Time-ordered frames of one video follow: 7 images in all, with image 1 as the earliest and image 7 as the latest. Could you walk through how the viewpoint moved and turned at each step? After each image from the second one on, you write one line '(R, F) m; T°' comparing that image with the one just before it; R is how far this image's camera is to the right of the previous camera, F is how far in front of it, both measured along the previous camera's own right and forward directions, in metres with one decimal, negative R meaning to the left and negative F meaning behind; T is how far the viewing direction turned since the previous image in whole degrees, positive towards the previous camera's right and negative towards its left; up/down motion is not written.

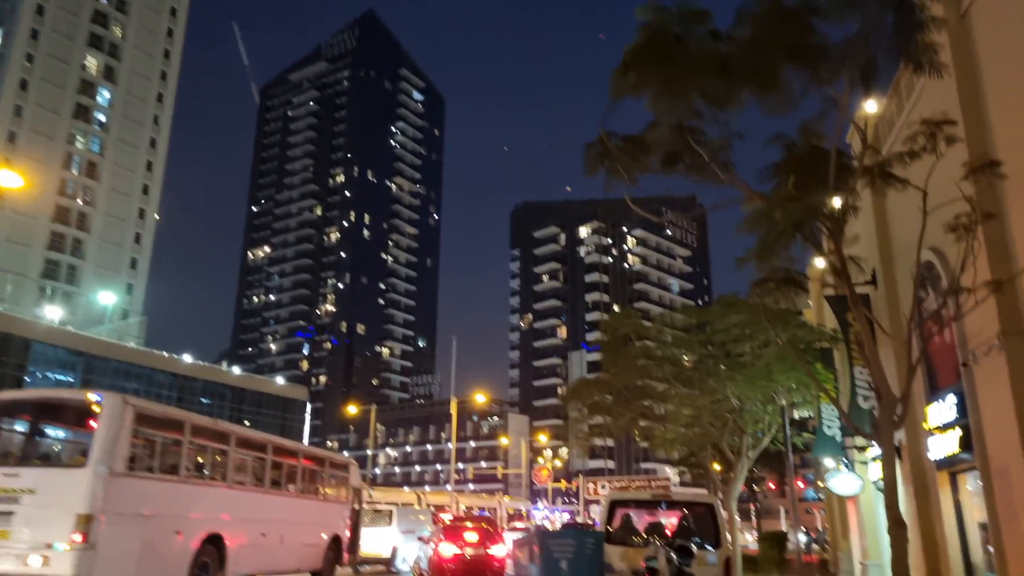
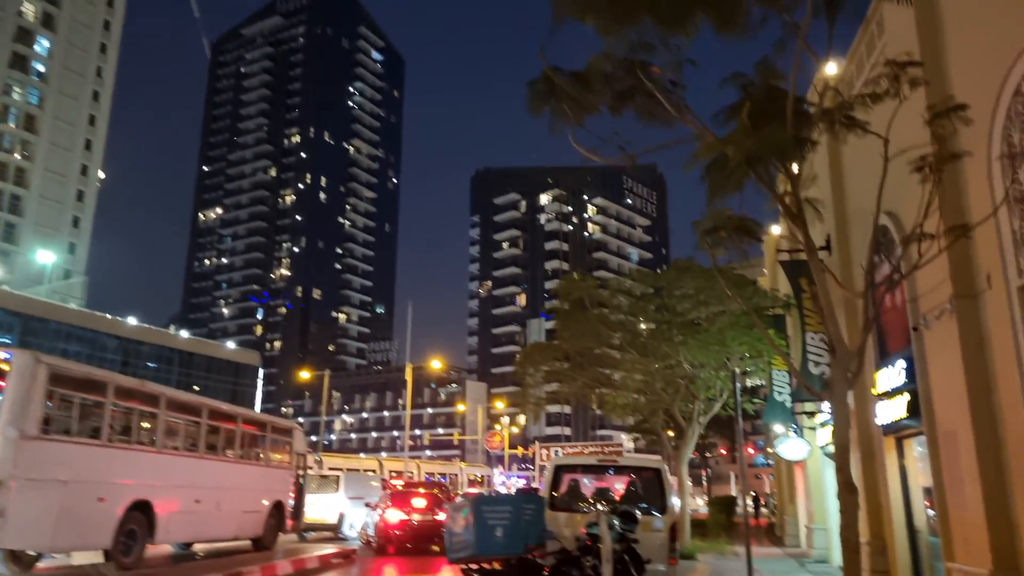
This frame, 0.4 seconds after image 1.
(+0.2, +0.5) m; +3°
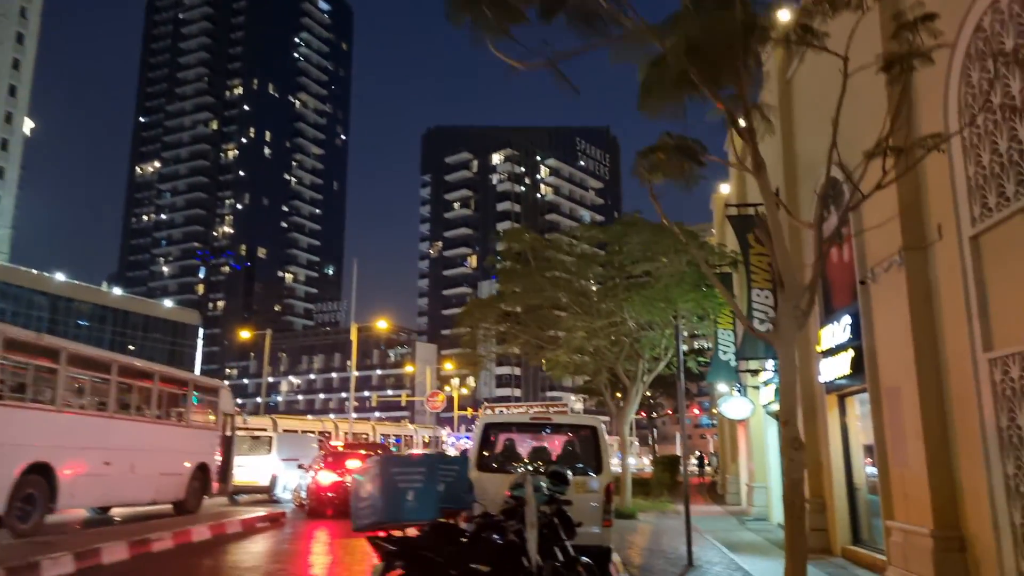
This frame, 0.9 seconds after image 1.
(+0.3, +0.8) m; +4°
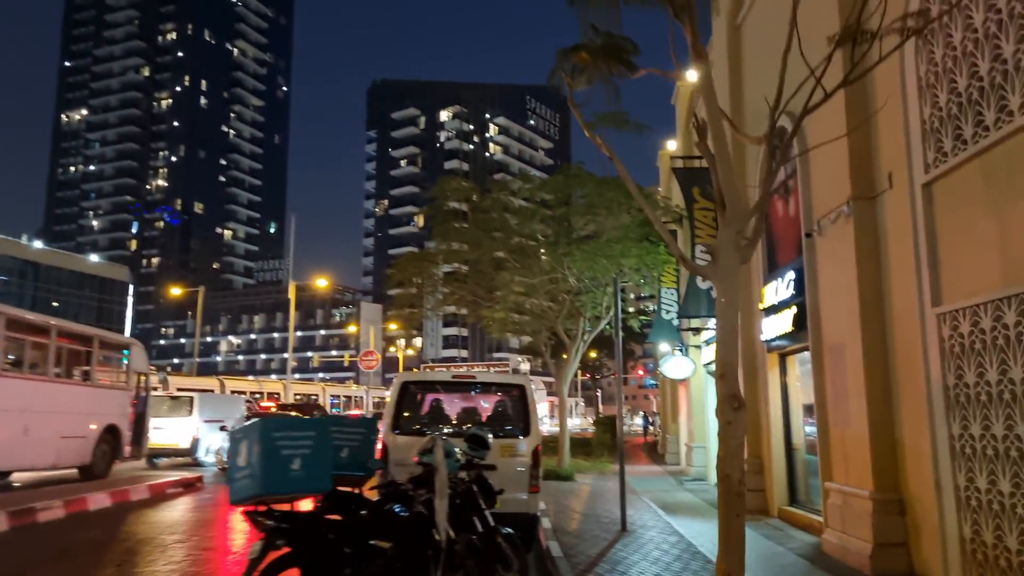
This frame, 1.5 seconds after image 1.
(+0.3, +0.8) m; +4°
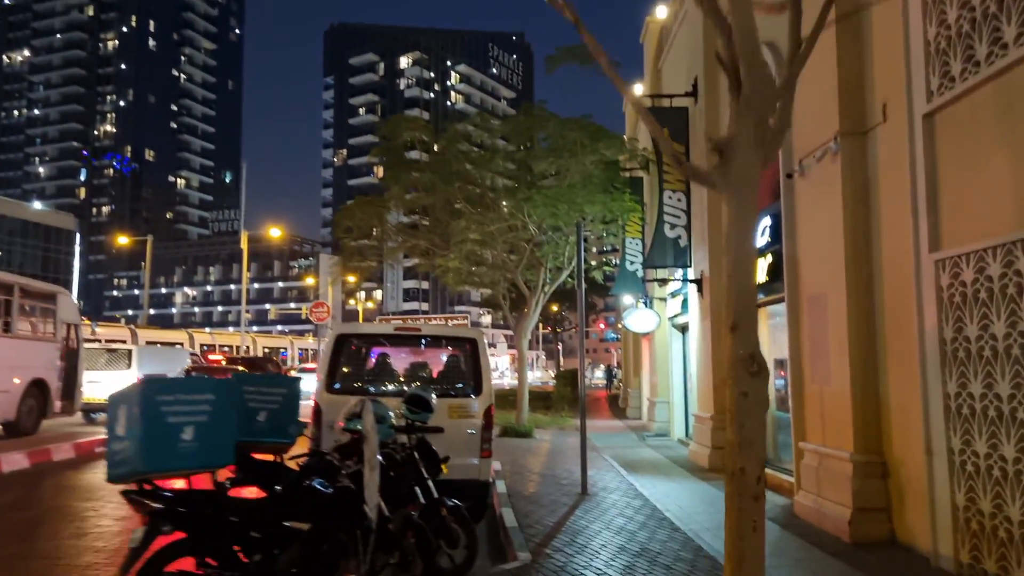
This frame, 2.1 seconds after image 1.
(+0.1, +1.0) m; +3°
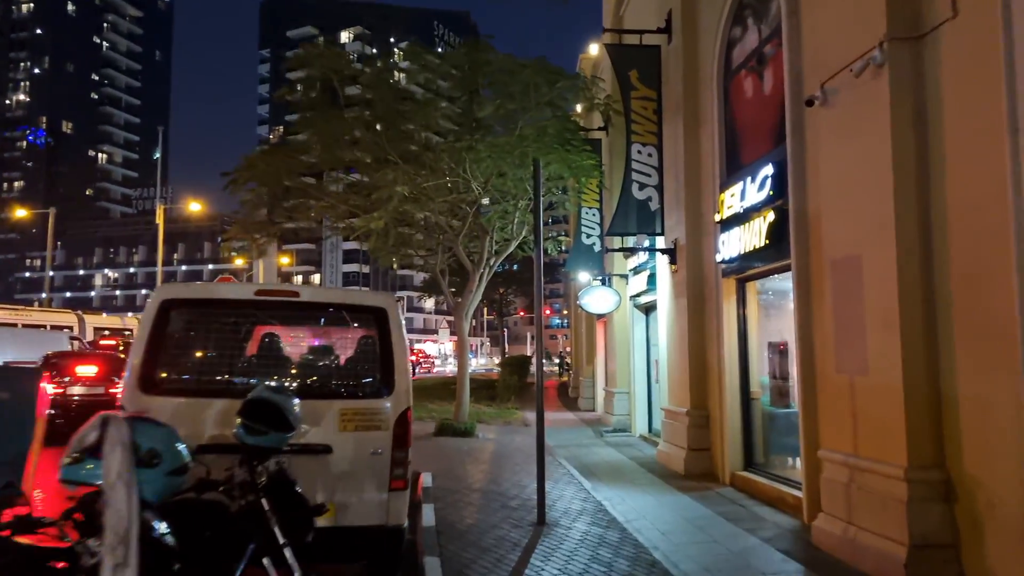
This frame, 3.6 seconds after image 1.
(+0.1, +2.5) m; +4°
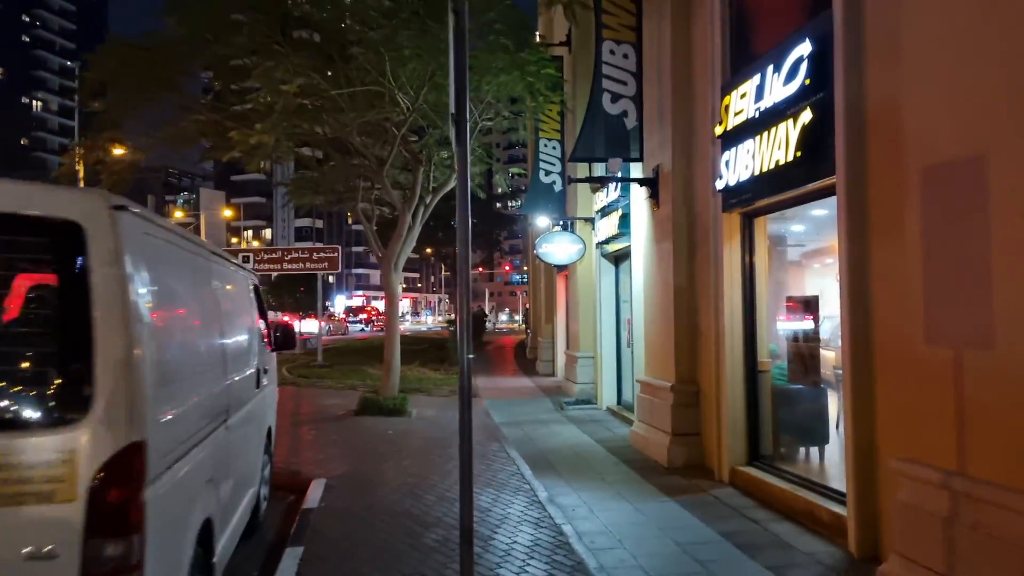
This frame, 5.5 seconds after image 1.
(+0.3, +2.8) m; +3°
